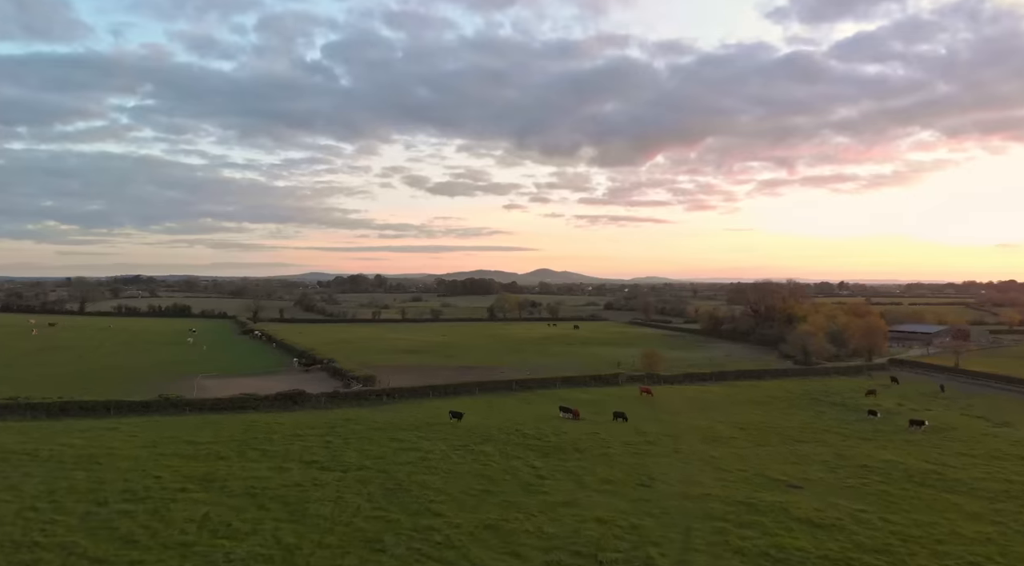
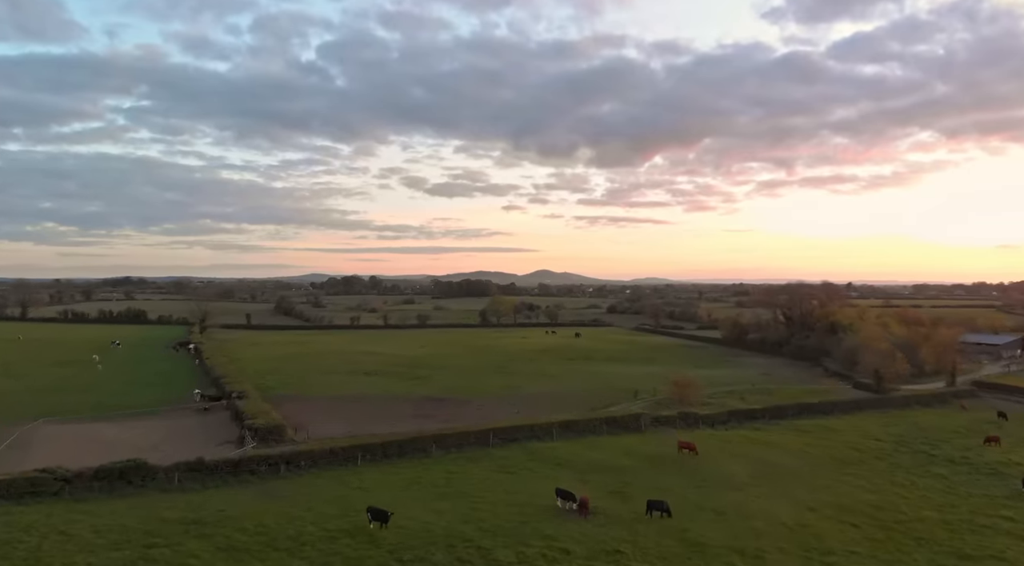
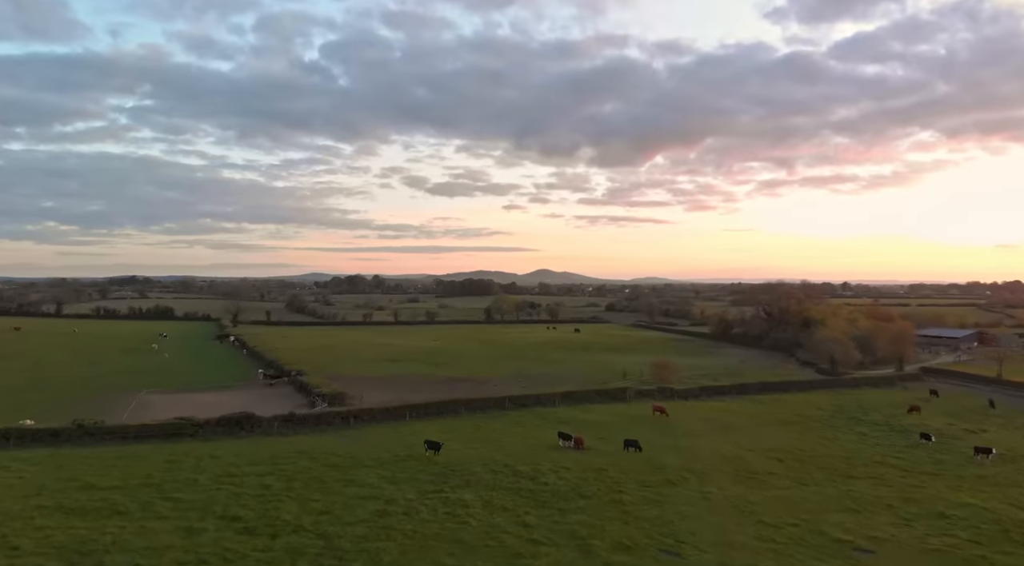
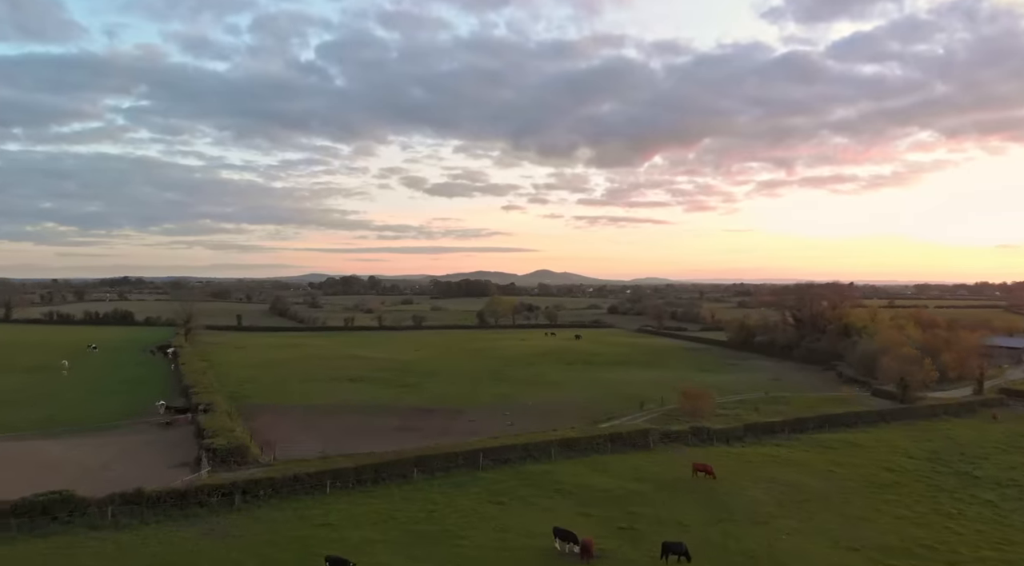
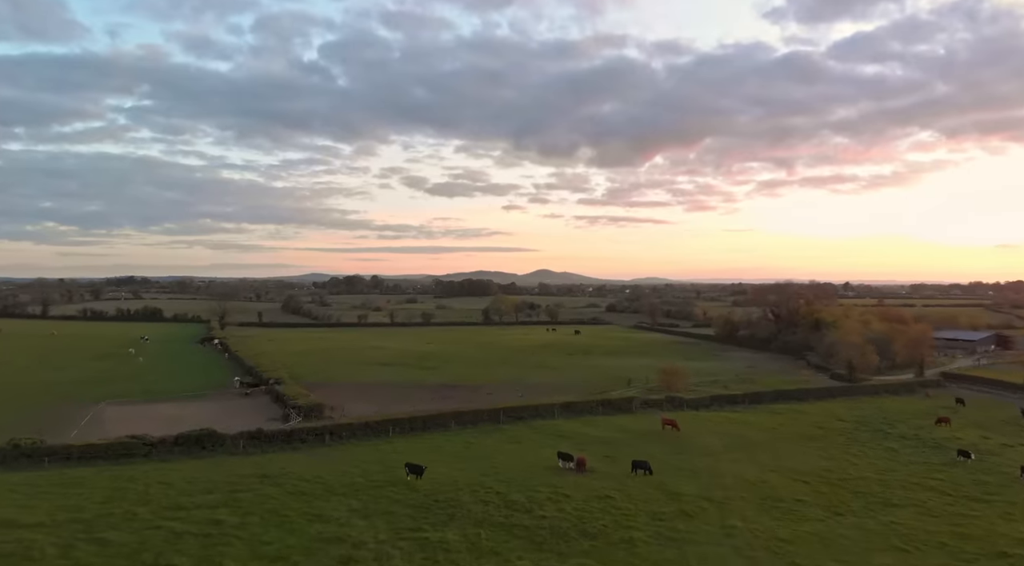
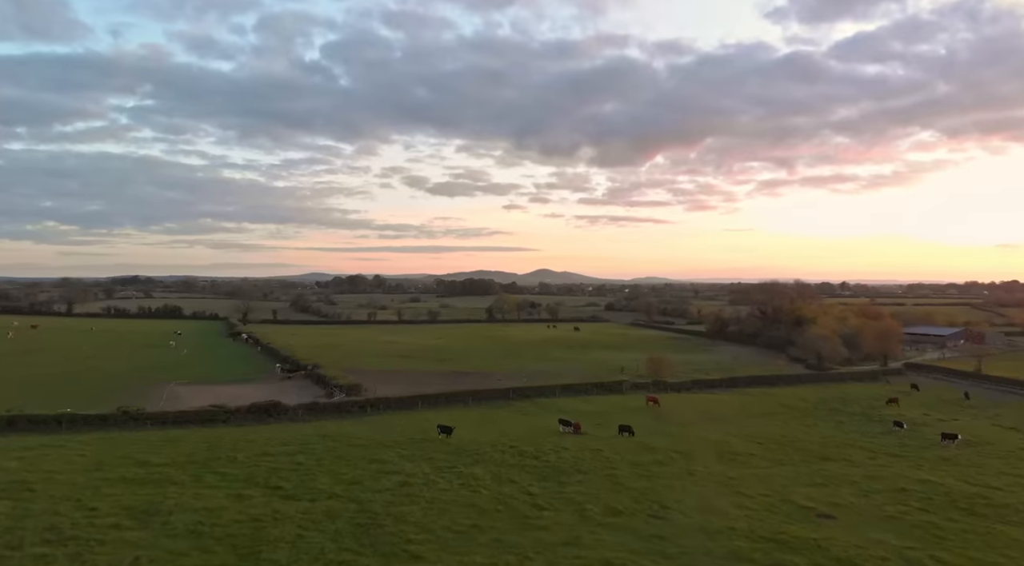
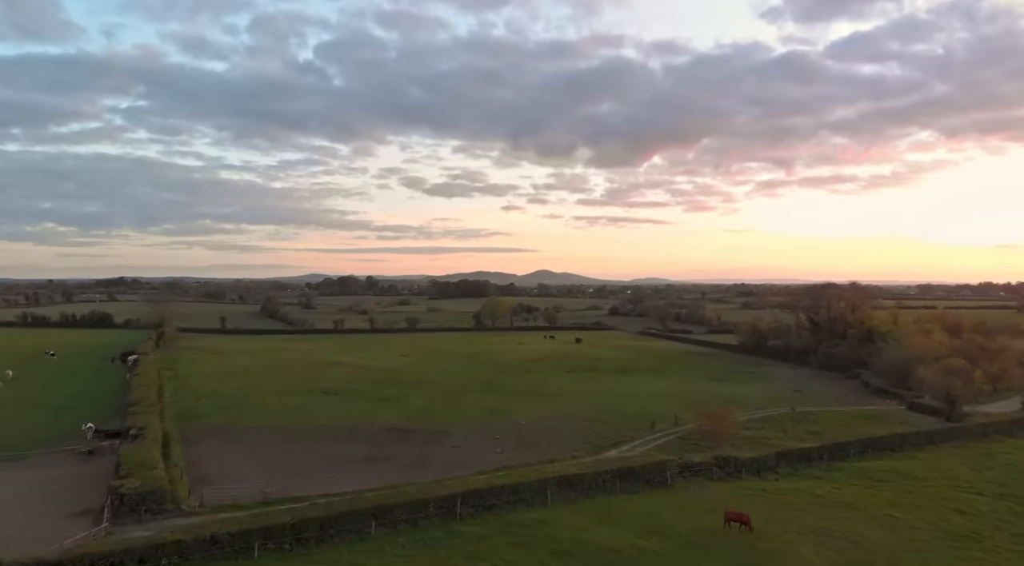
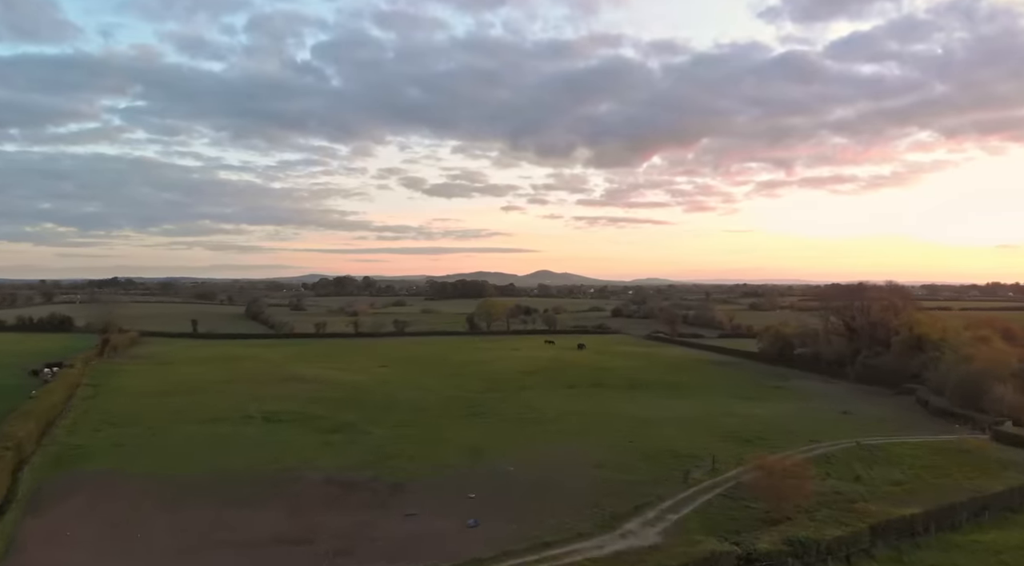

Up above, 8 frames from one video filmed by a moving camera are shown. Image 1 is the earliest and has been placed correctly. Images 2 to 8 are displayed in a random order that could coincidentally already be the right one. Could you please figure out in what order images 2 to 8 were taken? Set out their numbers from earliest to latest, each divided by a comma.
6, 3, 5, 2, 4, 7, 8
